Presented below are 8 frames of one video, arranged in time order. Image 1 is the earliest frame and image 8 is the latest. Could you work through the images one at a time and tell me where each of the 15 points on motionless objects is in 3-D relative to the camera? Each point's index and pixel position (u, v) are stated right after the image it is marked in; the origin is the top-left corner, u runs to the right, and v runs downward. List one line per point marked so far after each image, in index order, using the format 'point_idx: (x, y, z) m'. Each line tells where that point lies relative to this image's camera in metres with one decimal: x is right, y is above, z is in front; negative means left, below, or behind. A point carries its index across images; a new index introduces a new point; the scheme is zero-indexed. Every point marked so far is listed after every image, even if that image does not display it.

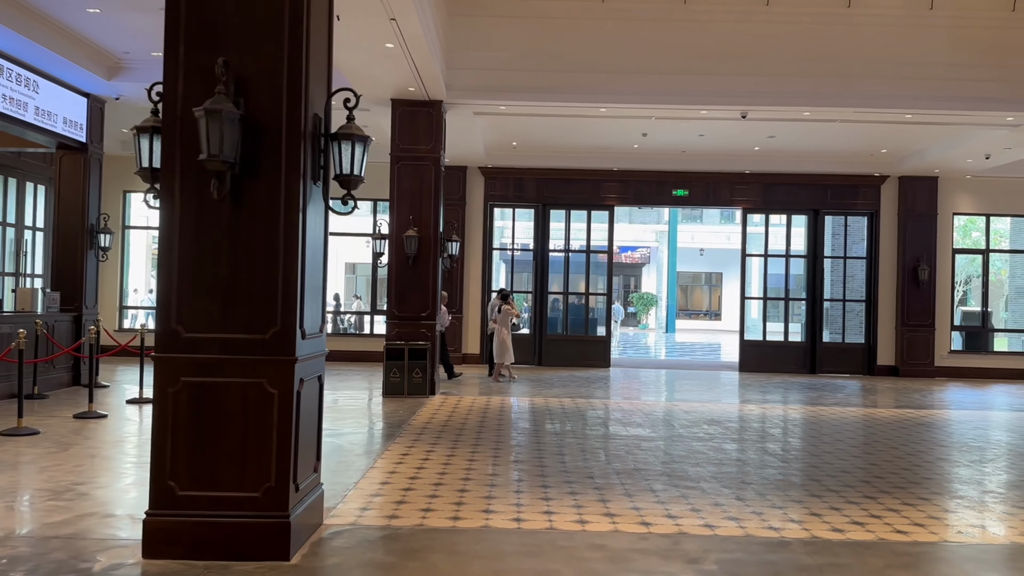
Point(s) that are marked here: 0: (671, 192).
0: (+2.7, +1.6, +14.0) m
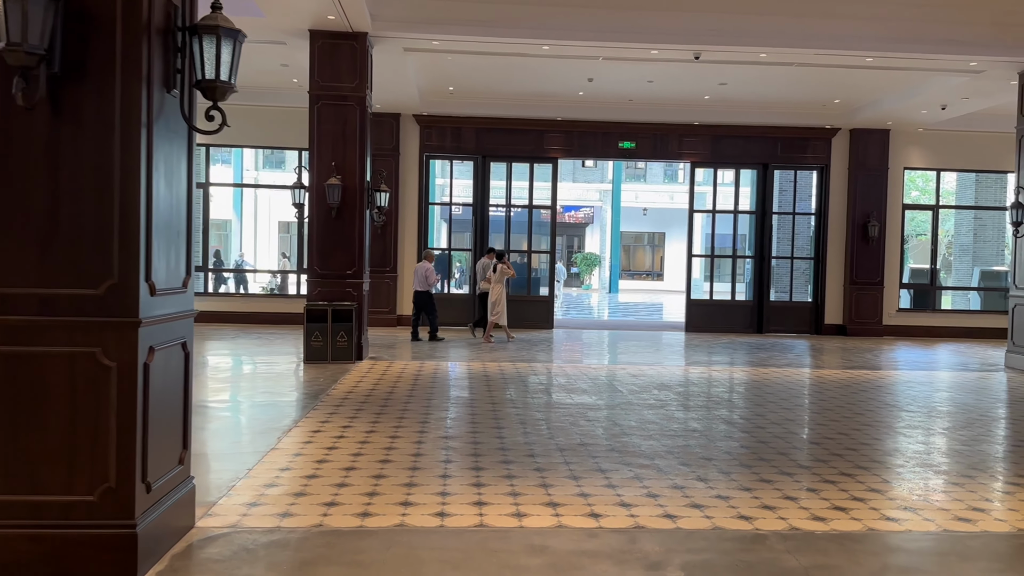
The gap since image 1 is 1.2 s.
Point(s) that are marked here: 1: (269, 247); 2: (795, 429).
0: (+1.7, +2.3, +13.3) m
1: (-4.0, +0.7, +13.9) m
2: (+2.0, -1.0, +6.0) m
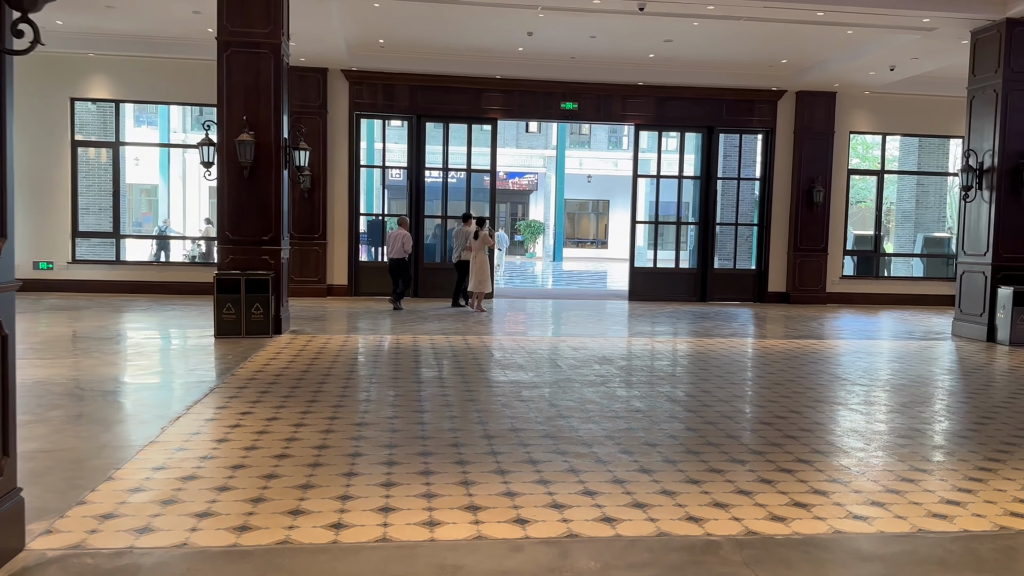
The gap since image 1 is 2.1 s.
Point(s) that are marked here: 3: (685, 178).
0: (+0.7, +2.8, +12.7) m
1: (-5.0, +1.2, +12.9) m
2: (+1.5, -0.8, +5.6) m
3: (+2.8, +1.8, +13.3) m
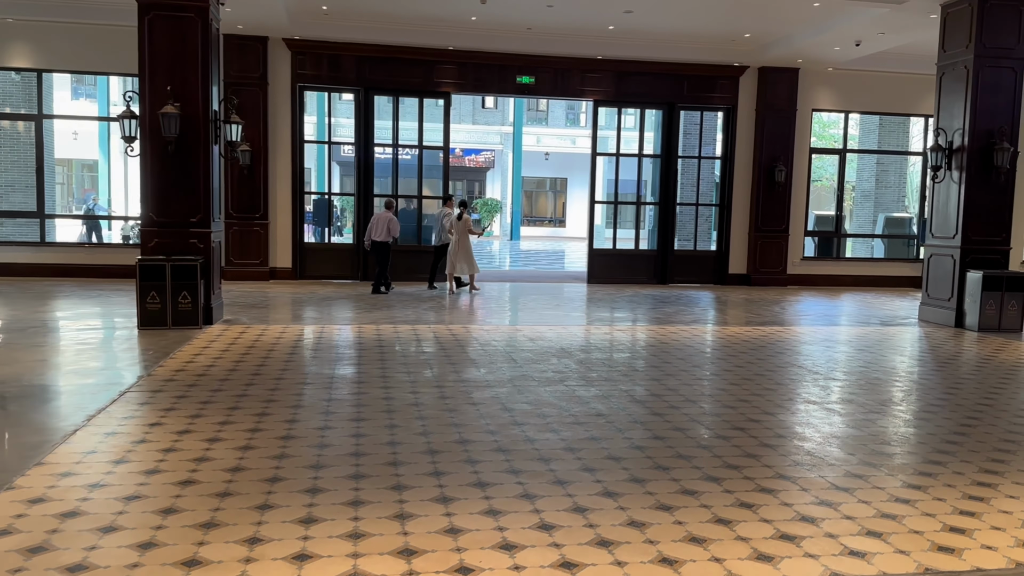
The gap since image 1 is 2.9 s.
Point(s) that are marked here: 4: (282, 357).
0: (0.0, +3.1, +12.1) m
1: (-5.7, +1.4, +12.1) m
2: (+1.2, -0.7, +5.2) m
3: (+2.1, +2.1, +12.9) m
4: (-1.7, -0.5, +6.3) m
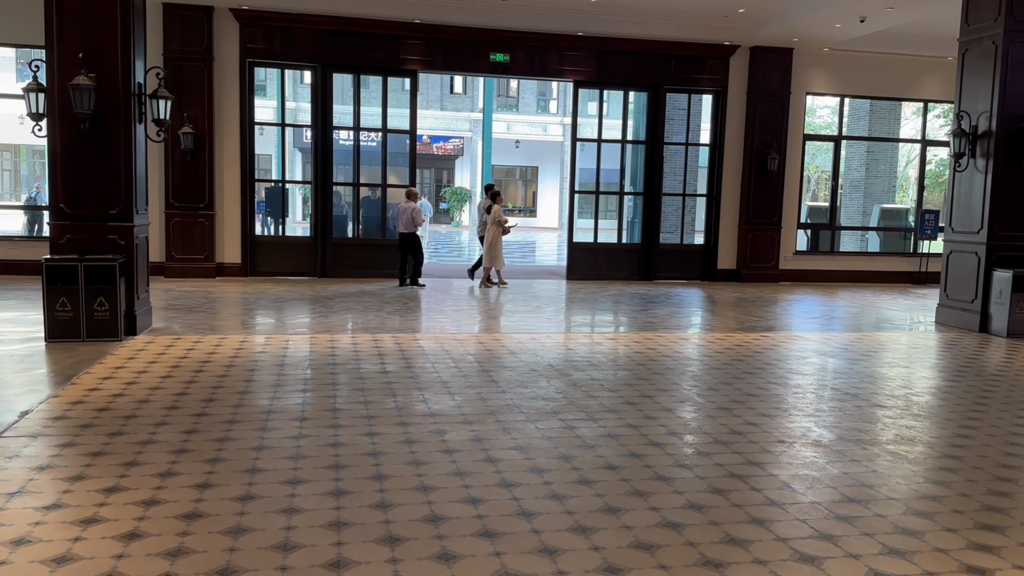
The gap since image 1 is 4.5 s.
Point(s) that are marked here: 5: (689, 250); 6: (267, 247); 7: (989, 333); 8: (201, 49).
0: (-0.3, +3.1, +11.1) m
1: (-6.1, +1.5, +10.9) m
2: (+1.1, -0.7, +4.2) m
3: (+1.7, +2.1, +11.9) m
4: (-1.9, -0.5, +5.2) m
5: (+2.6, +0.6, +12.3) m
6: (-3.2, +0.5, +10.9) m
7: (+4.3, -0.4, +7.5) m
8: (-3.9, +3.0, +10.2) m
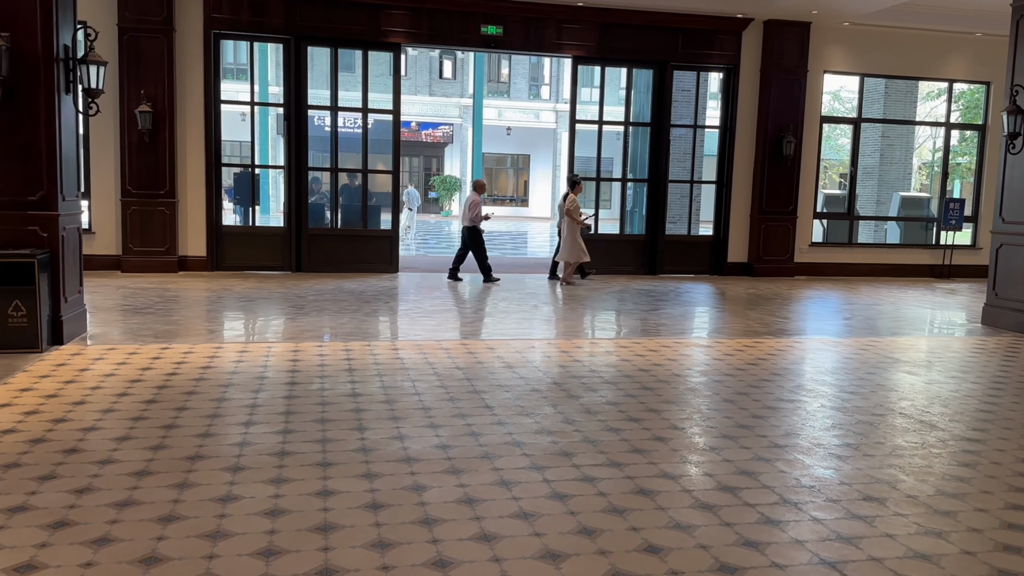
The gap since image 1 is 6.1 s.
0: (-0.4, +3.2, +10.1) m
1: (-6.1, +1.5, +9.9) m
2: (+1.1, -0.8, +3.3) m
3: (+1.6, +2.2, +11.0) m
4: (-1.9, -0.6, +4.2) m
5: (+2.5, +0.6, +11.3) m
6: (-3.3, +0.6, +9.9) m
7: (+4.3, -0.4, +6.6) m
8: (-3.9, +3.0, +9.2) m
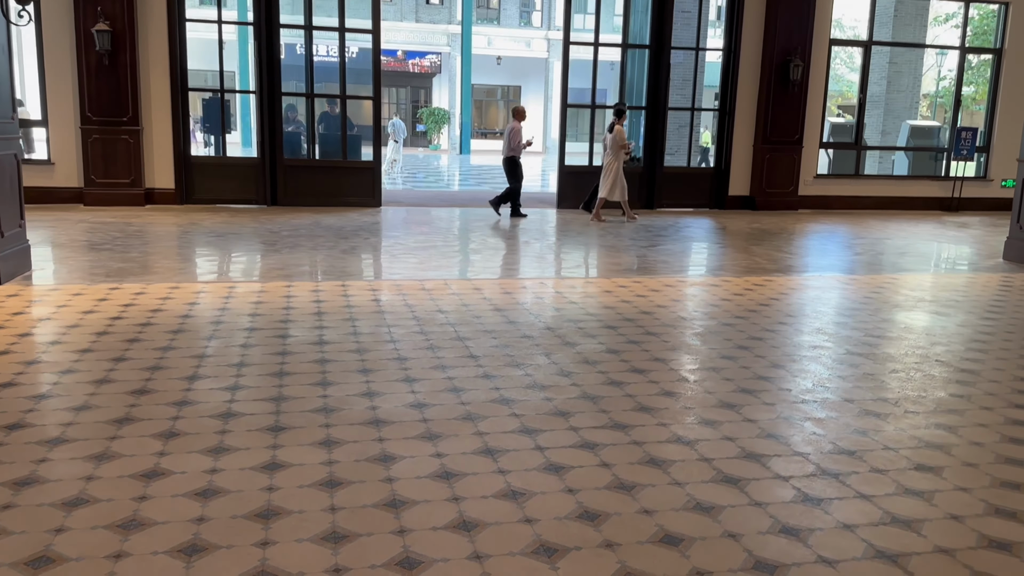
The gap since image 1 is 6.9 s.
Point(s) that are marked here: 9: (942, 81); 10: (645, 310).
0: (-0.5, +3.9, +9.3) m
1: (-6.3, +2.2, +9.1) m
2: (+1.1, -0.5, +2.9) m
3: (+1.5, +3.0, +10.3) m
4: (-1.9, -0.3, +3.7) m
5: (+2.4, +1.5, +10.8) m
6: (-3.4, +1.3, +9.3) m
7: (+4.2, +0.1, +6.2) m
8: (-4.0, +3.7, +8.4) m
9: (+6.0, +2.9, +11.3) m
10: (+0.8, -0.2, +4.8) m
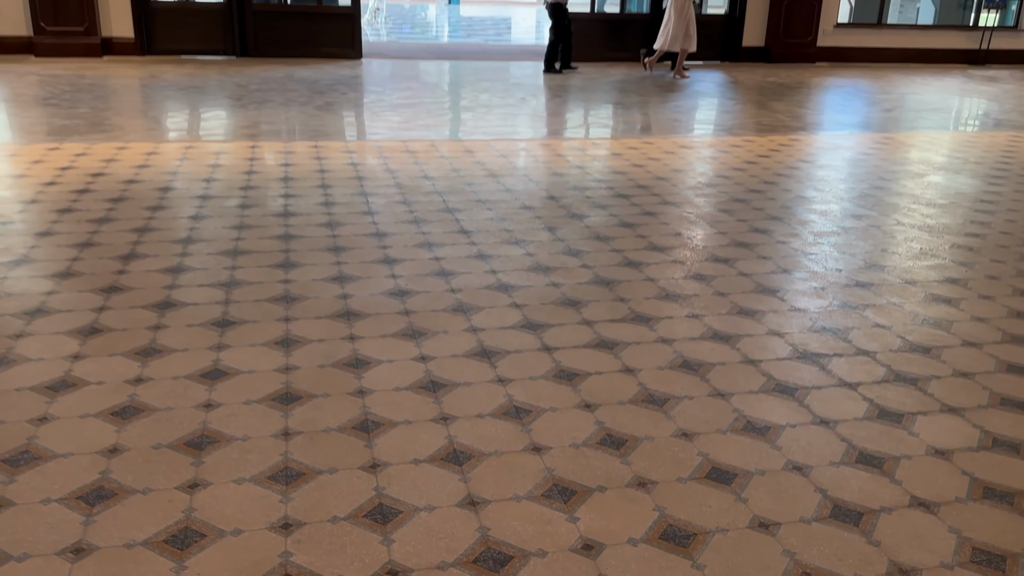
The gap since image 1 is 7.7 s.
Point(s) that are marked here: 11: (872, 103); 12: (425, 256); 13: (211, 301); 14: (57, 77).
0: (-0.6, +5.3, +8.0) m
1: (-6.3, +3.6, +8.1) m
2: (+1.1, -0.1, +2.4) m
3: (+1.4, +4.6, +9.1) m
4: (-1.9, +0.3, +3.2) m
5: (+2.3, +3.2, +9.9) m
6: (-3.5, +2.8, +8.4) m
7: (+4.2, +1.1, +5.6) m
8: (-4.1, +4.9, +7.1) m
9: (+5.9, +4.6, +10.2) m
10: (+0.8, +0.6, +4.3) m
11: (+3.5, +1.8, +7.9) m
12: (-0.3, +0.1, +2.8) m
13: (-0.8, -0.1, +2.3) m
14: (-3.9, +1.8, +7.1) m
